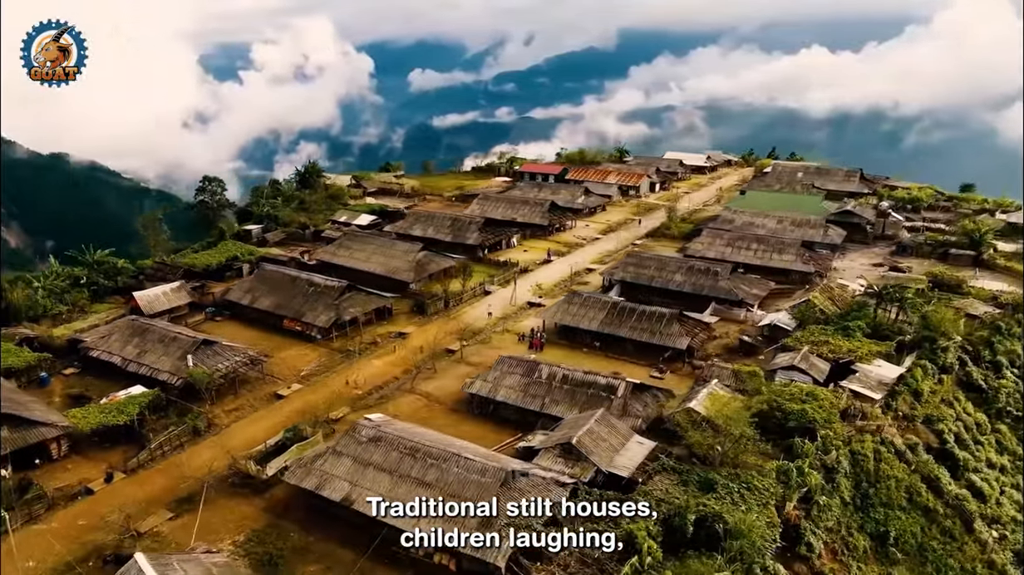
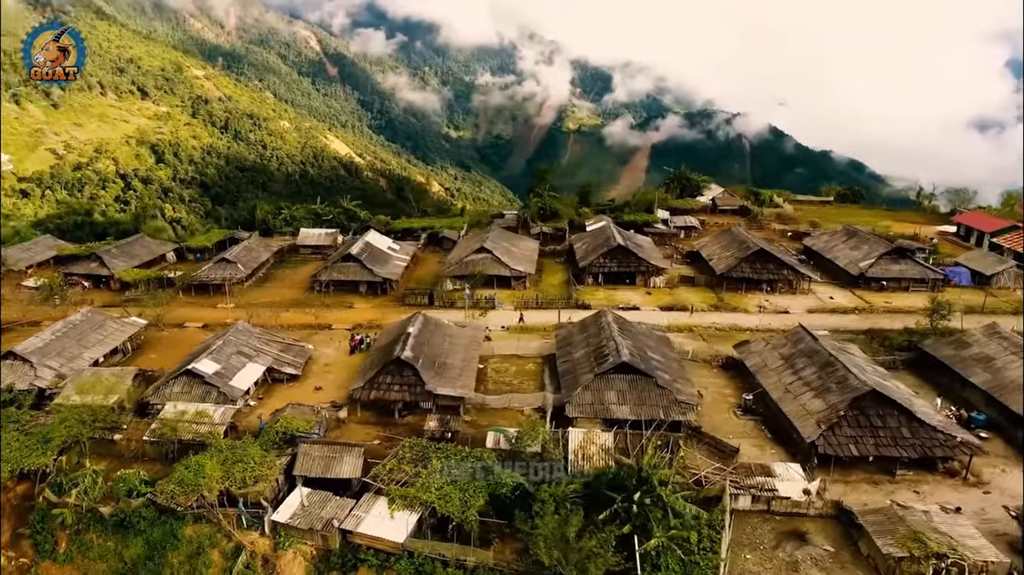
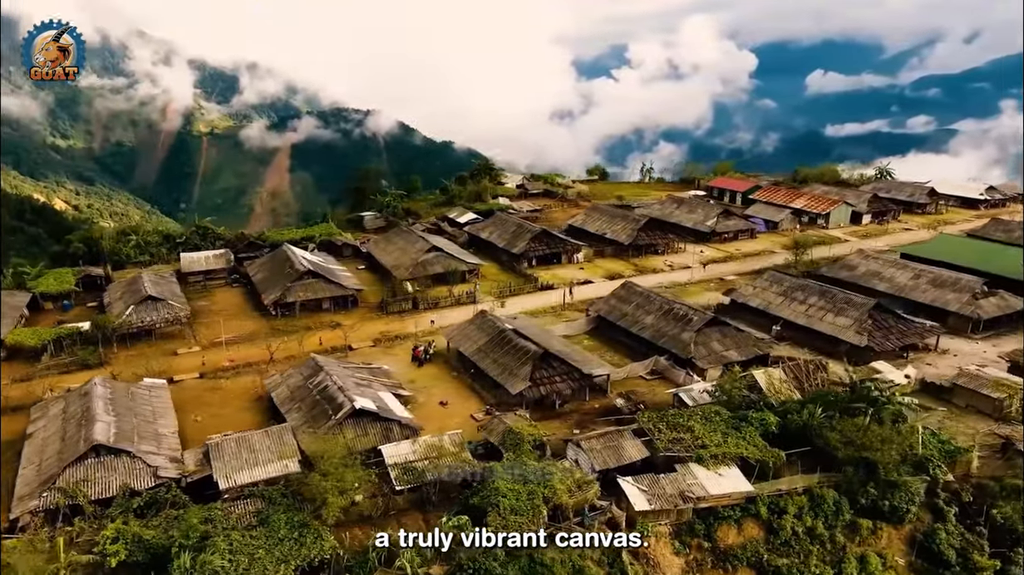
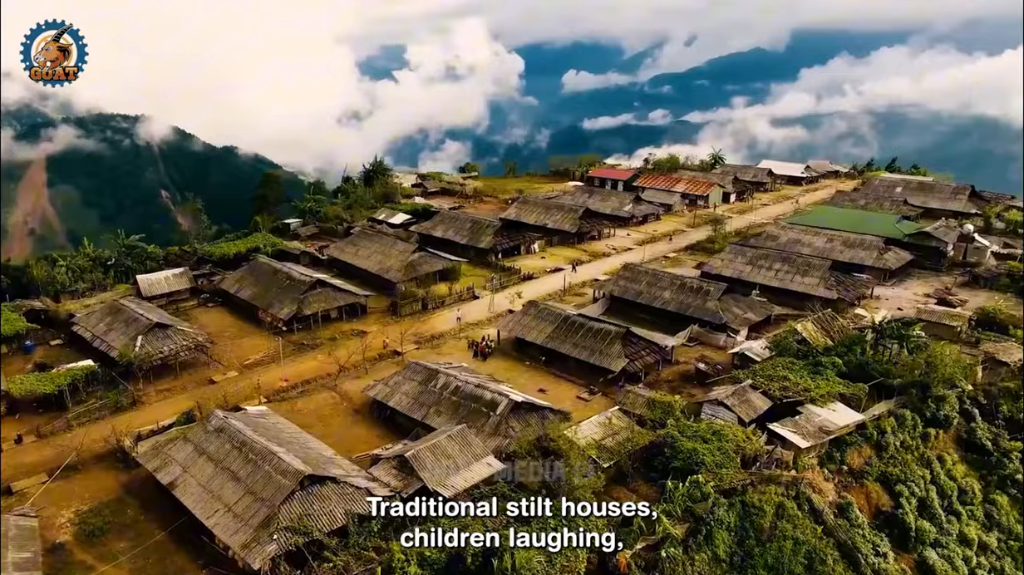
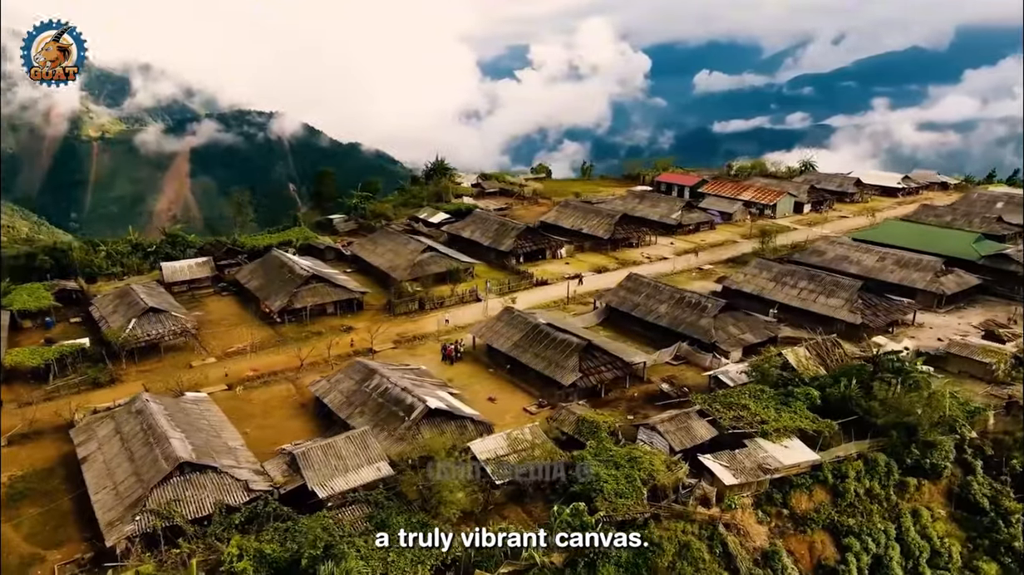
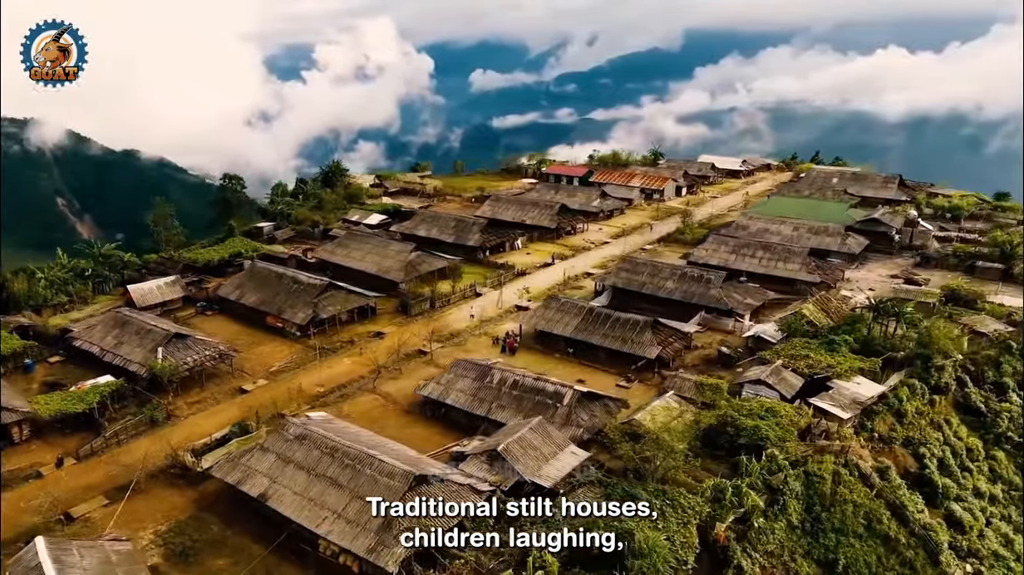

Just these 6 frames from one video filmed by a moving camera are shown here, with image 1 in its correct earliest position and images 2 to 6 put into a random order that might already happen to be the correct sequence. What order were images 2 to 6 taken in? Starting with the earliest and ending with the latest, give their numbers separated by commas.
6, 4, 5, 3, 2
